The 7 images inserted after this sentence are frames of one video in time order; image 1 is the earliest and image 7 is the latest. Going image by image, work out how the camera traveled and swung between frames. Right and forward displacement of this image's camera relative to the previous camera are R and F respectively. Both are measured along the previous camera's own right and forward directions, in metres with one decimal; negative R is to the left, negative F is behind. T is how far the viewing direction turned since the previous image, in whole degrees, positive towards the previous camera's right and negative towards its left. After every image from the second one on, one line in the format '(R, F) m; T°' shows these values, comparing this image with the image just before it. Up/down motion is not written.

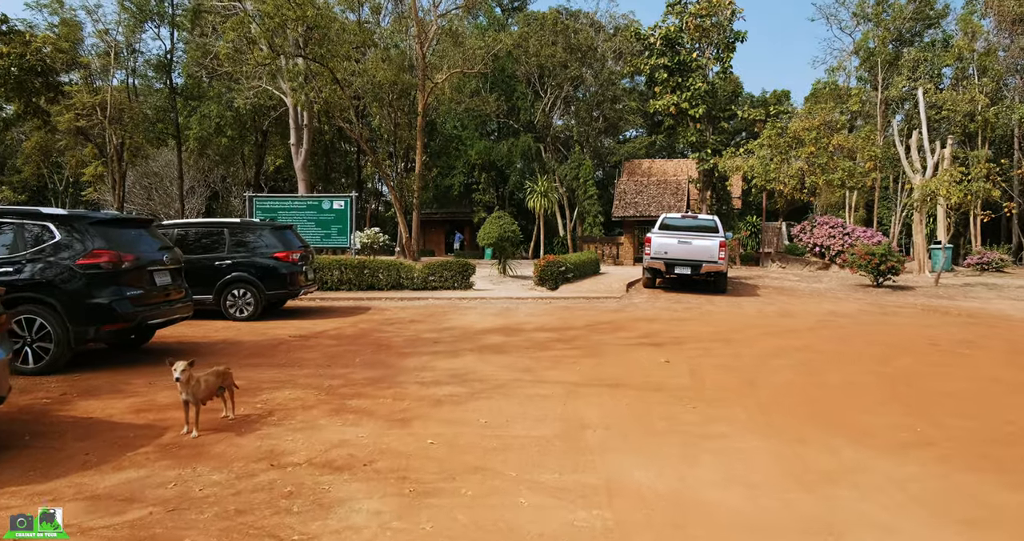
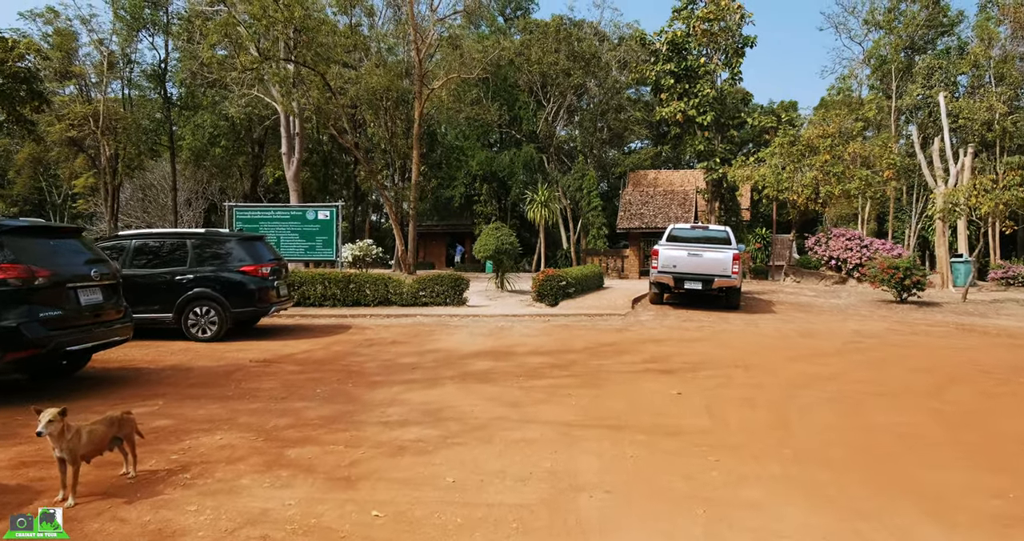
(+0.2, +1.1) m; 0°
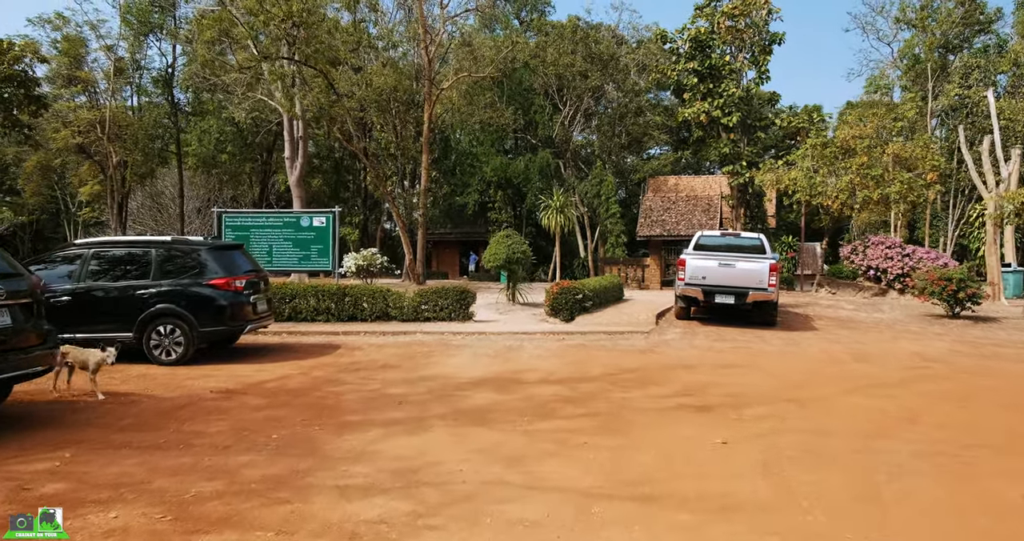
(+0.1, +1.4) m; -1°
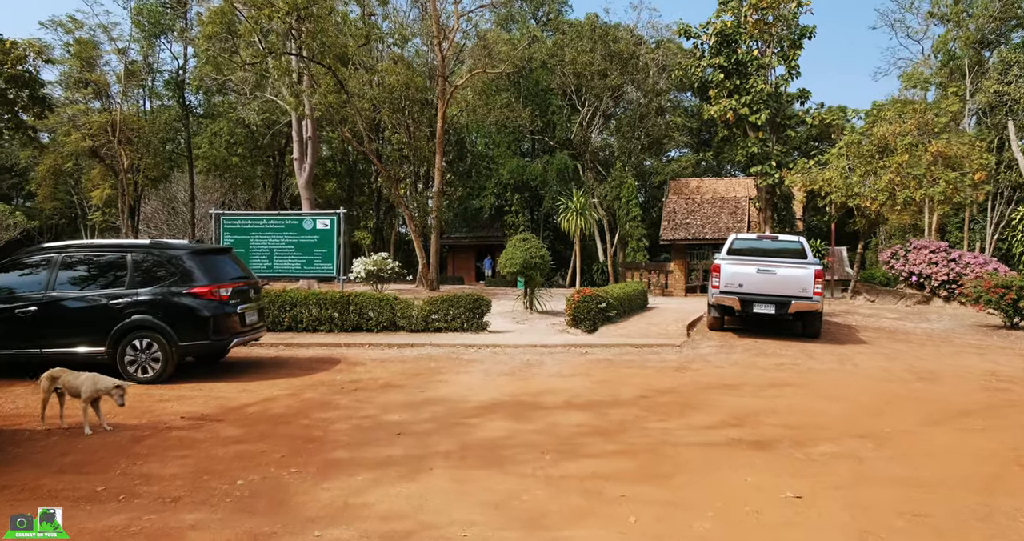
(0.0, +1.1) m; -1°
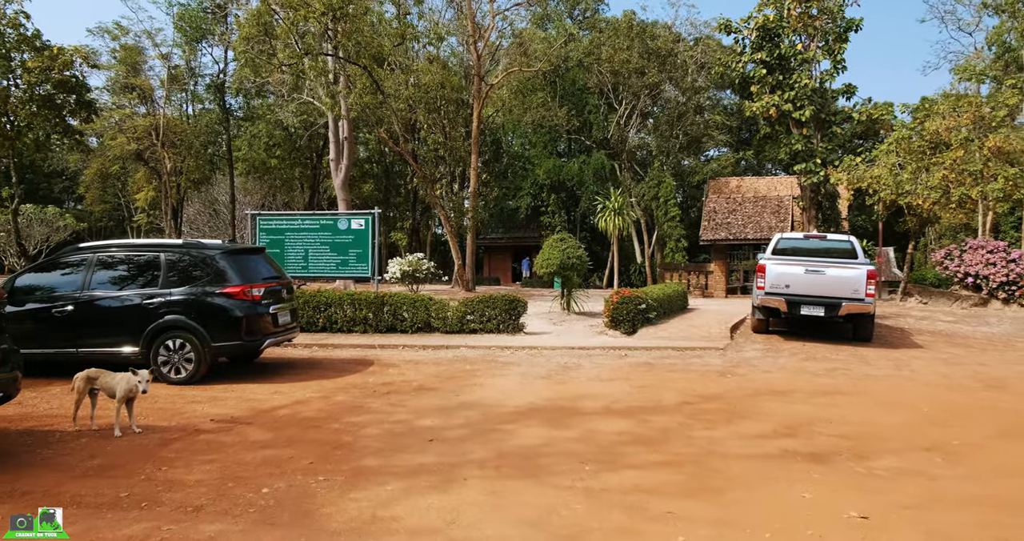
(0.0, +0.3) m; -3°
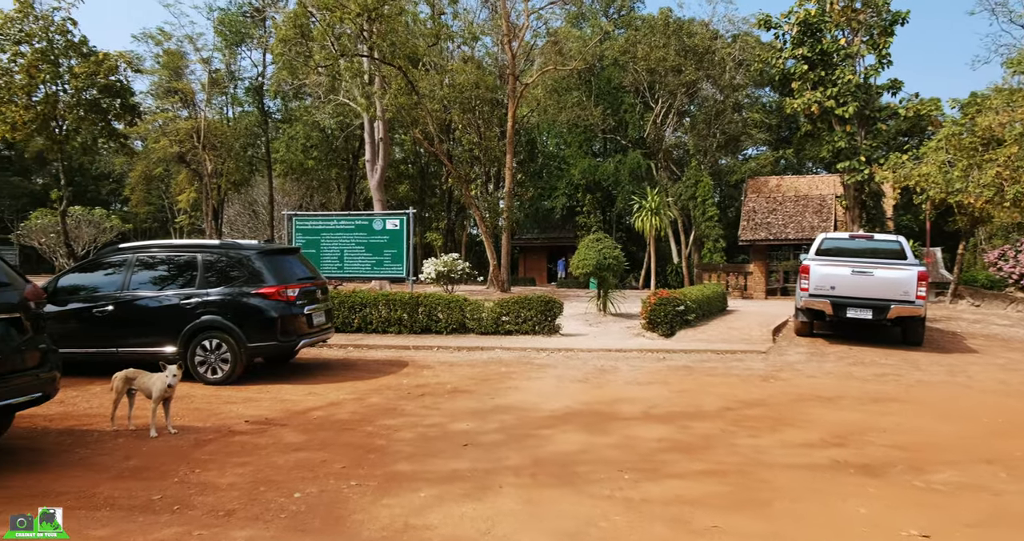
(0.0, +0.1) m; -3°
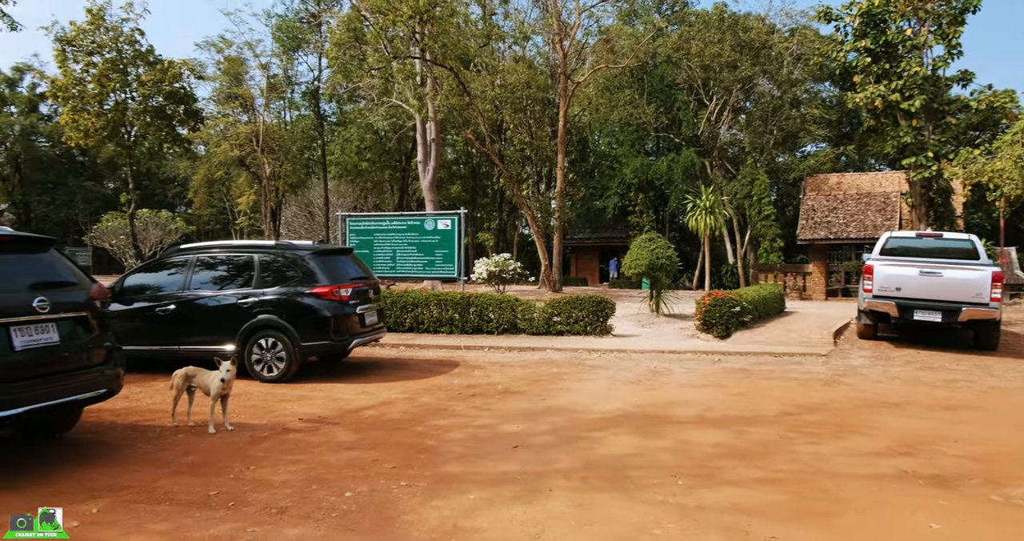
(0.0, +0.1) m; -4°
